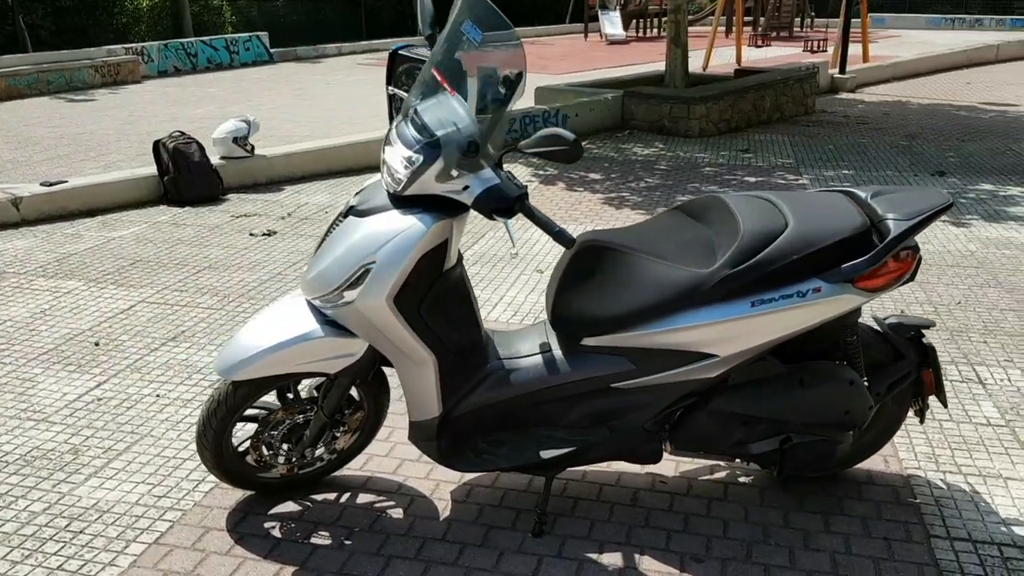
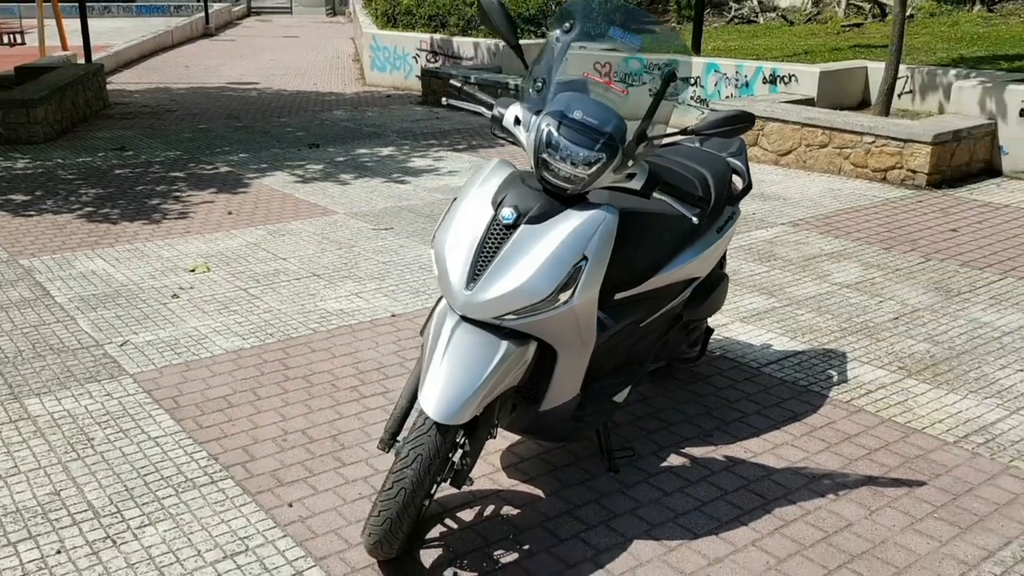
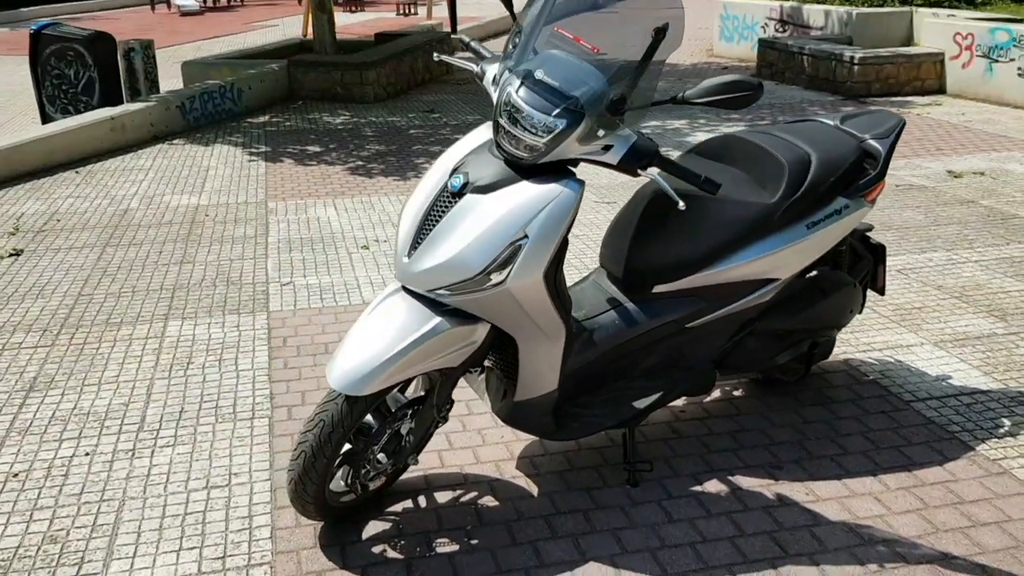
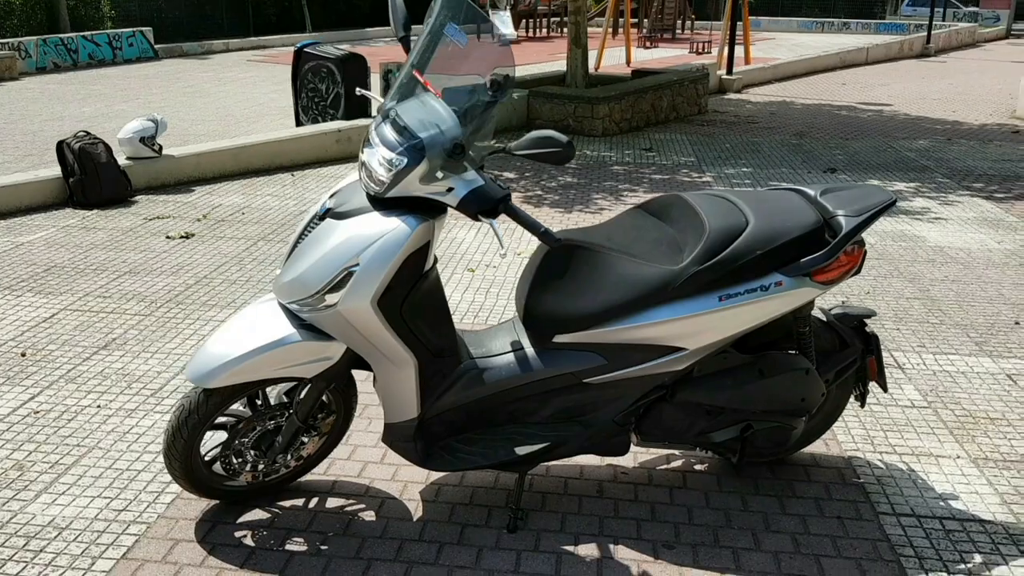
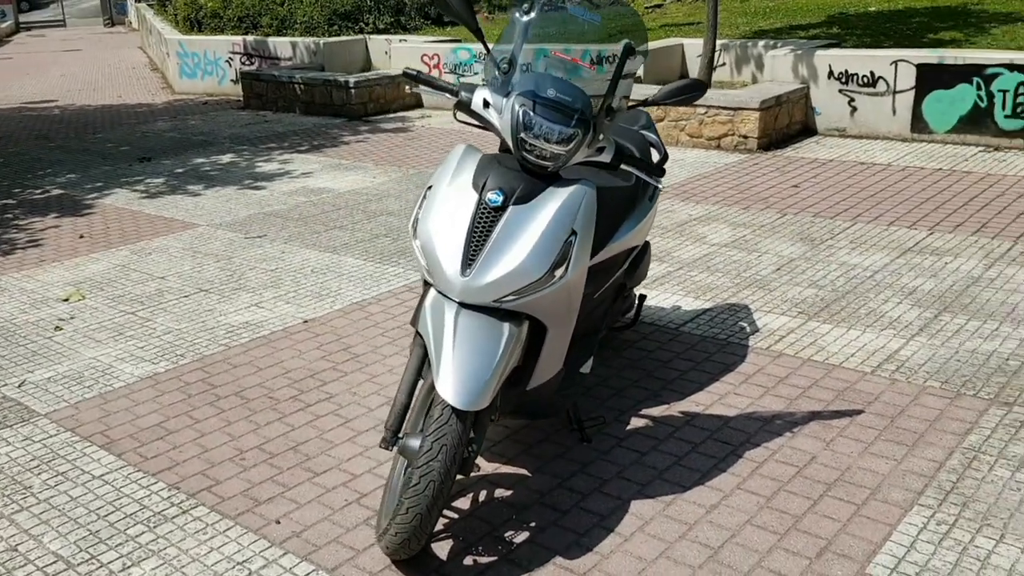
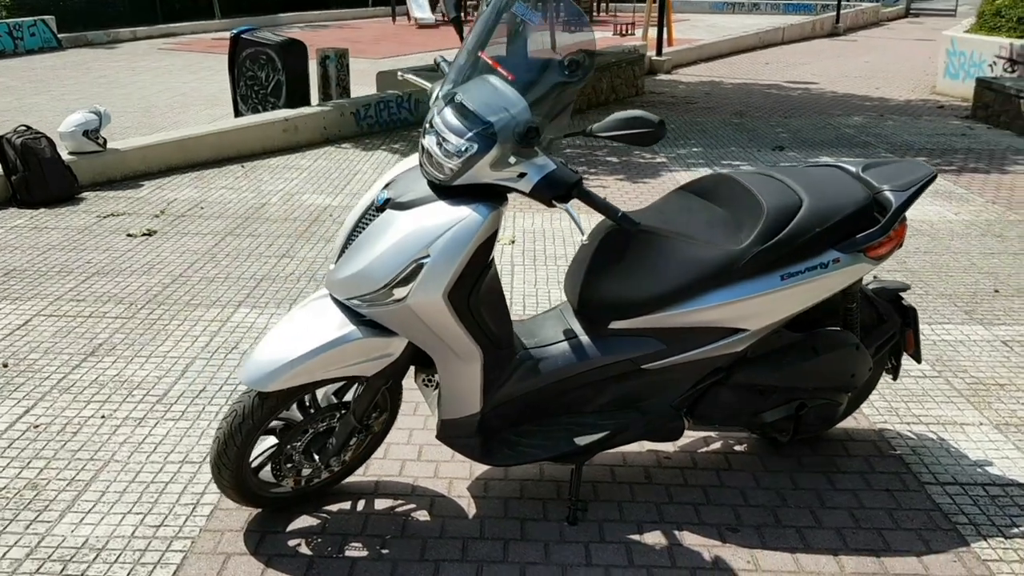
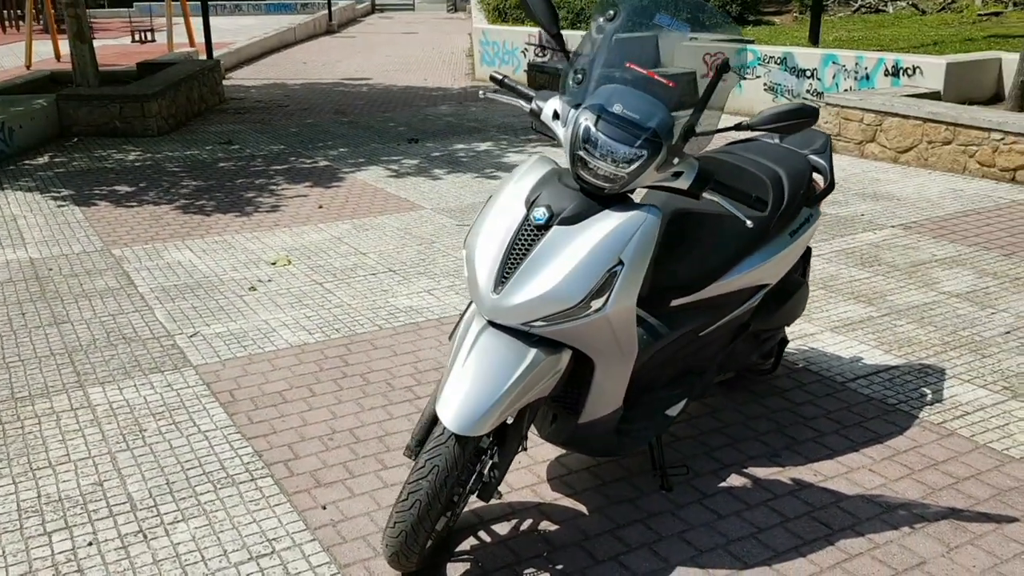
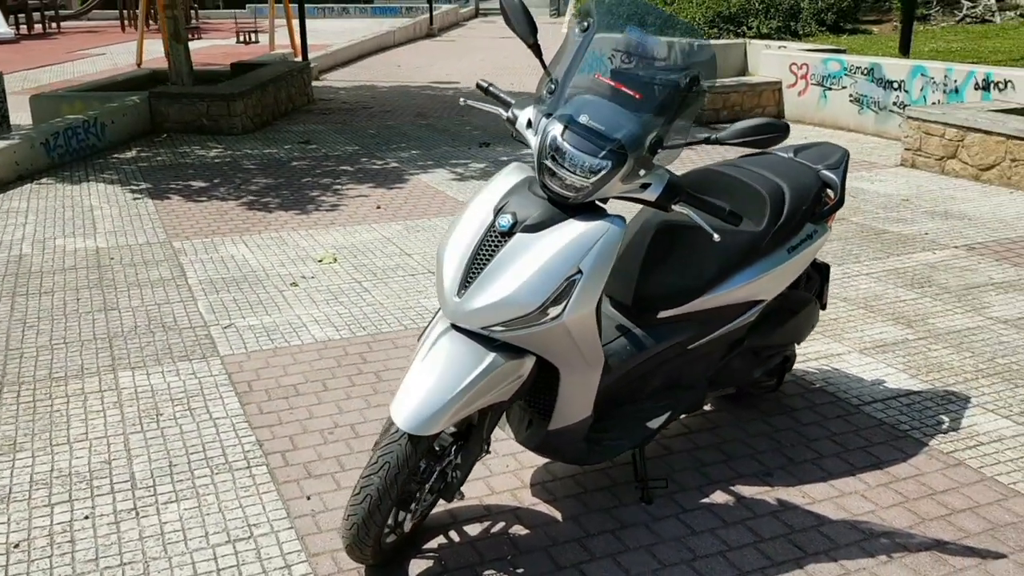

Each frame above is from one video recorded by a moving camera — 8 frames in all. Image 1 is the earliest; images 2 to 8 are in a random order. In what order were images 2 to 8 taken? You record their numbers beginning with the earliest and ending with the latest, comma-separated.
4, 6, 3, 8, 7, 2, 5
